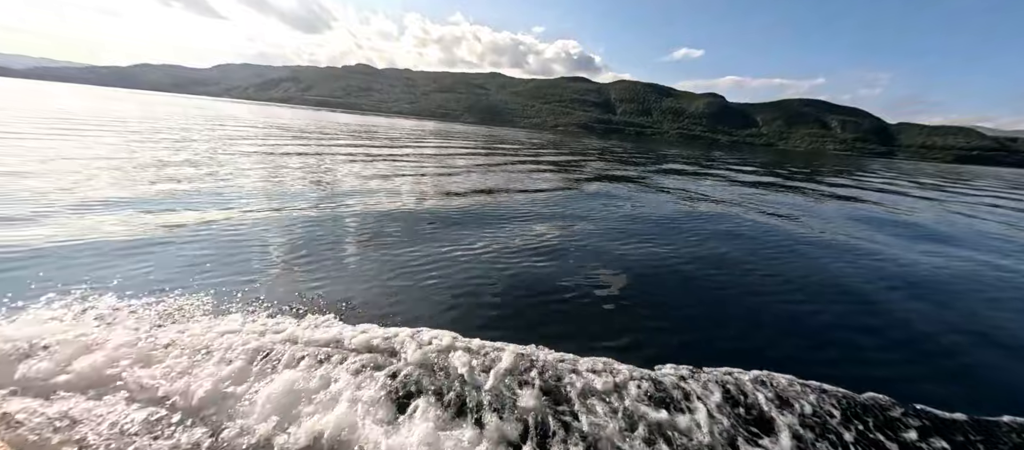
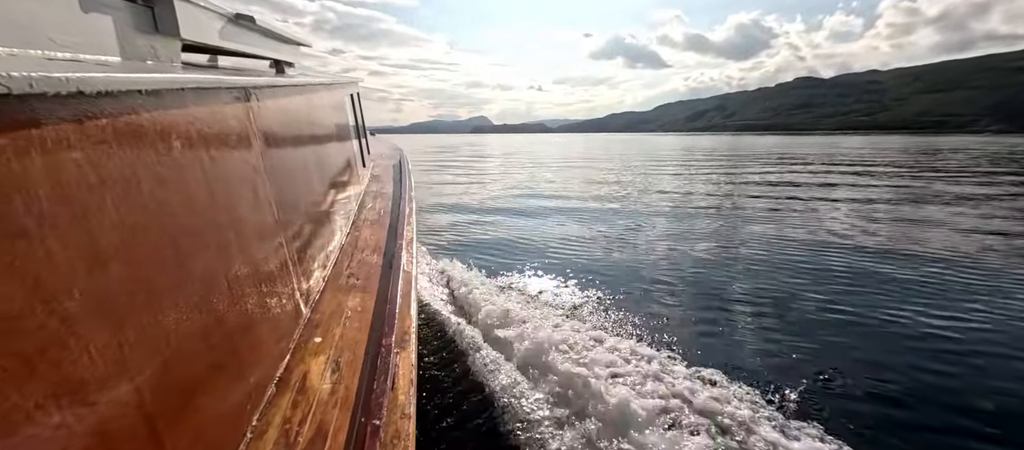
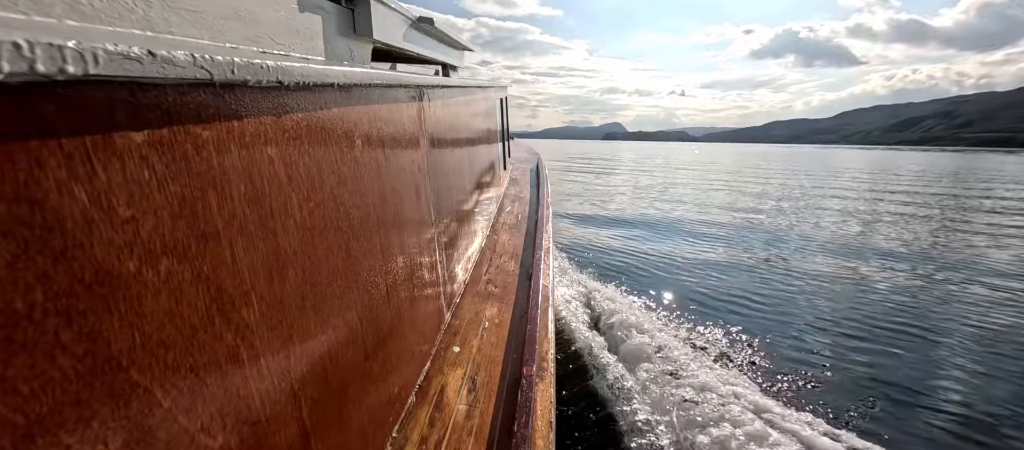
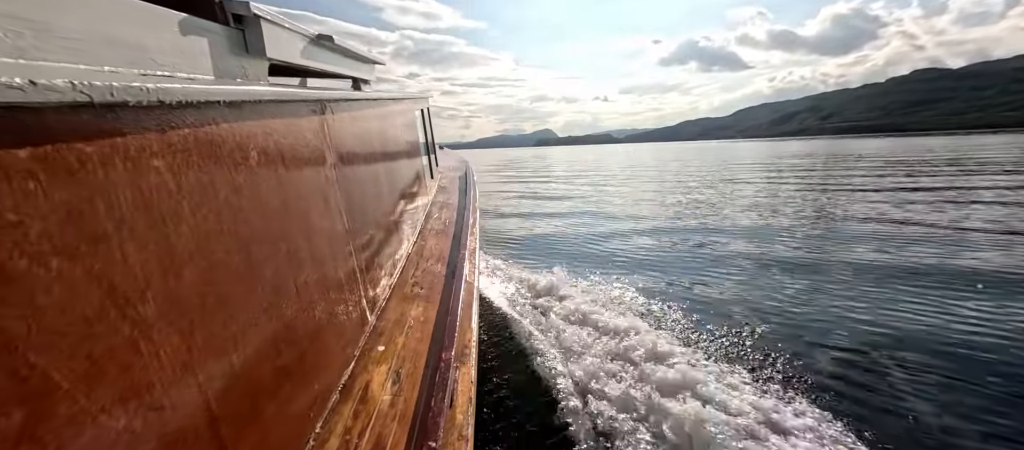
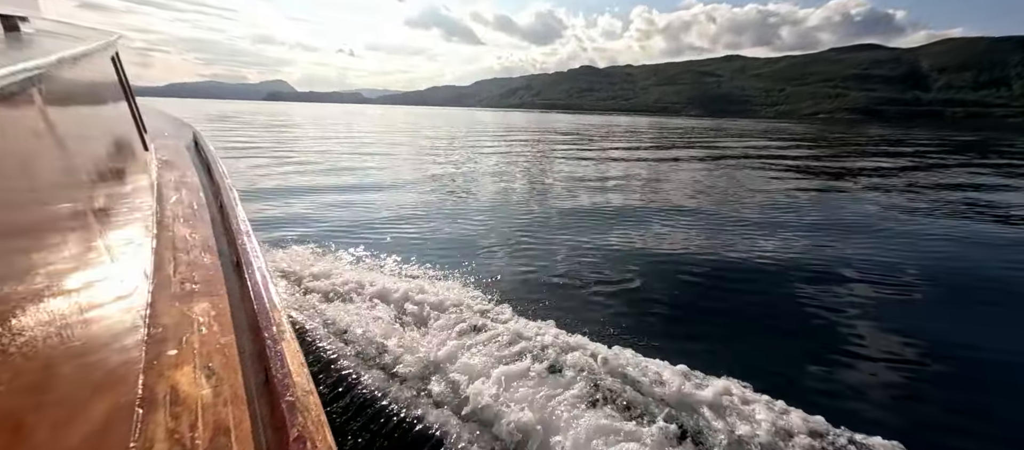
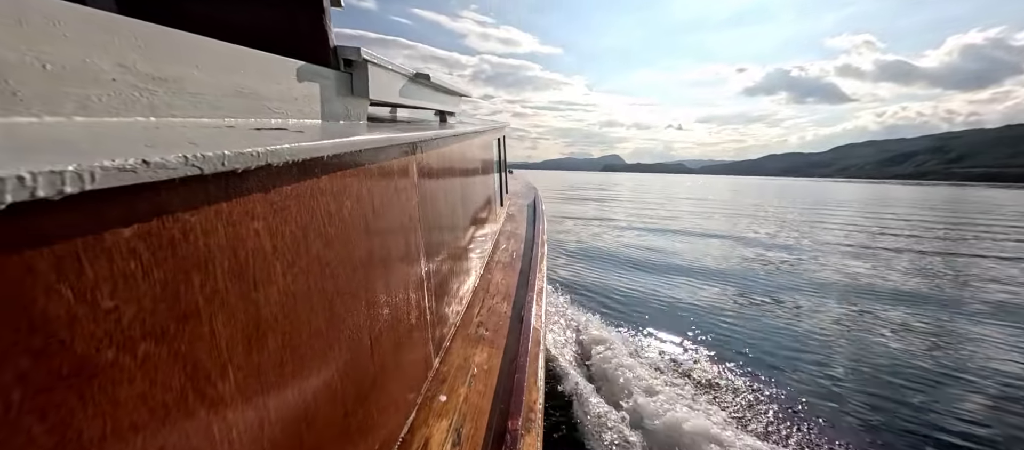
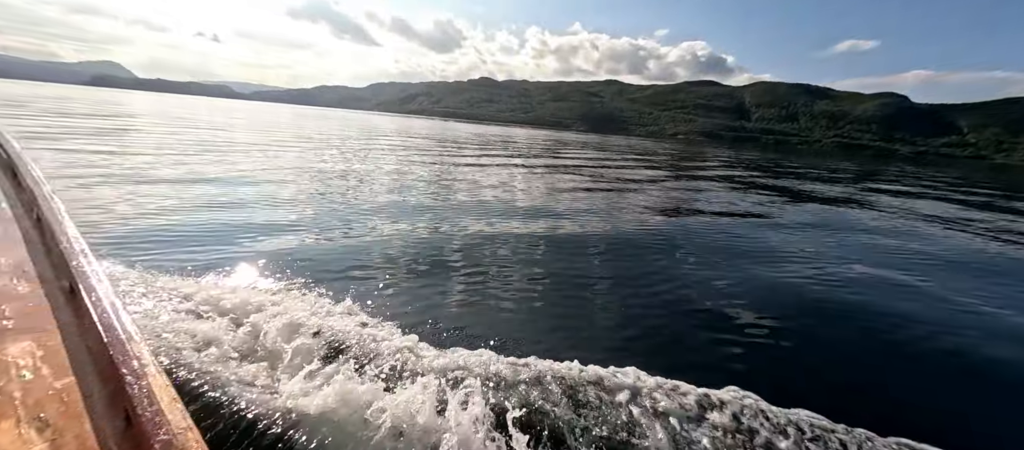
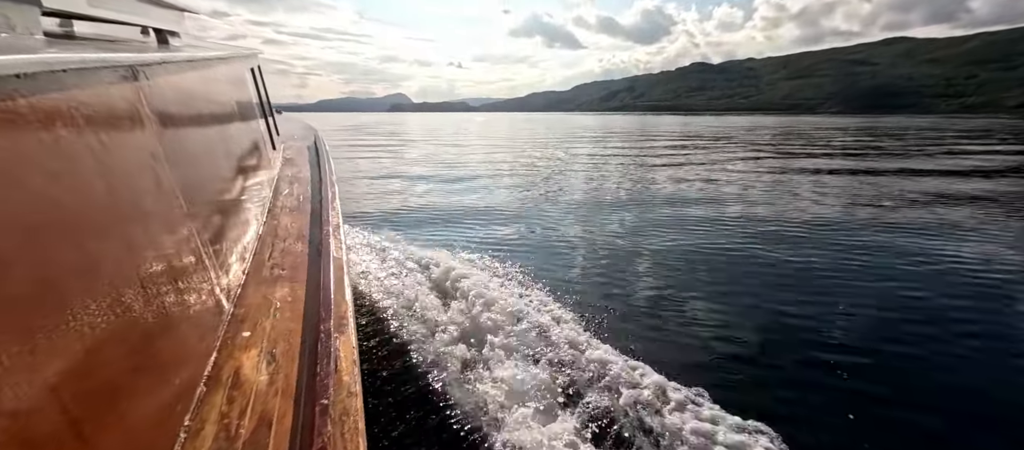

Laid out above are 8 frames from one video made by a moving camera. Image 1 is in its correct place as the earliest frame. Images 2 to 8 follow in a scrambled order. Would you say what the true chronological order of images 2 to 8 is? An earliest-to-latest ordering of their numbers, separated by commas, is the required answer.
7, 5, 8, 2, 4, 6, 3
